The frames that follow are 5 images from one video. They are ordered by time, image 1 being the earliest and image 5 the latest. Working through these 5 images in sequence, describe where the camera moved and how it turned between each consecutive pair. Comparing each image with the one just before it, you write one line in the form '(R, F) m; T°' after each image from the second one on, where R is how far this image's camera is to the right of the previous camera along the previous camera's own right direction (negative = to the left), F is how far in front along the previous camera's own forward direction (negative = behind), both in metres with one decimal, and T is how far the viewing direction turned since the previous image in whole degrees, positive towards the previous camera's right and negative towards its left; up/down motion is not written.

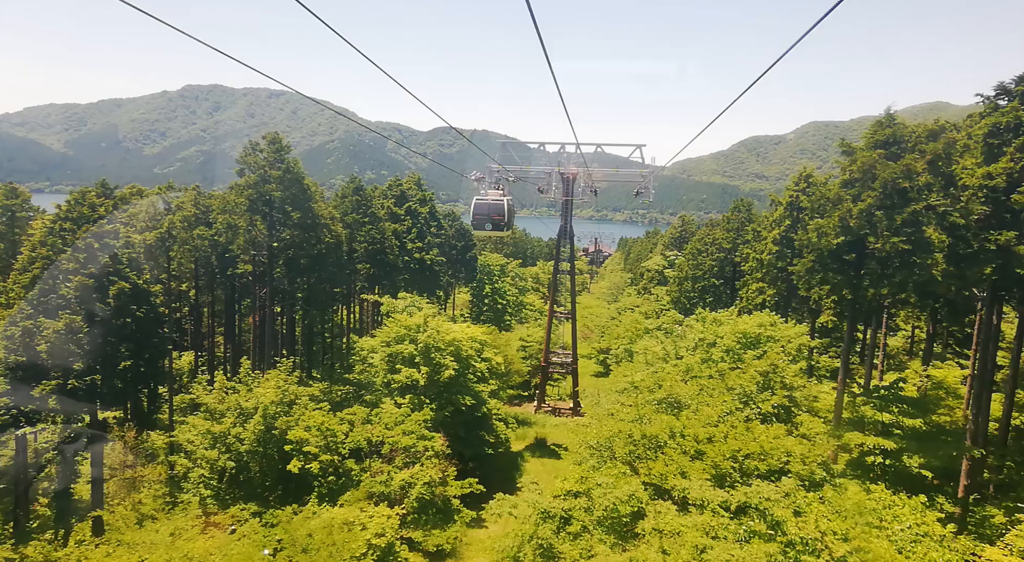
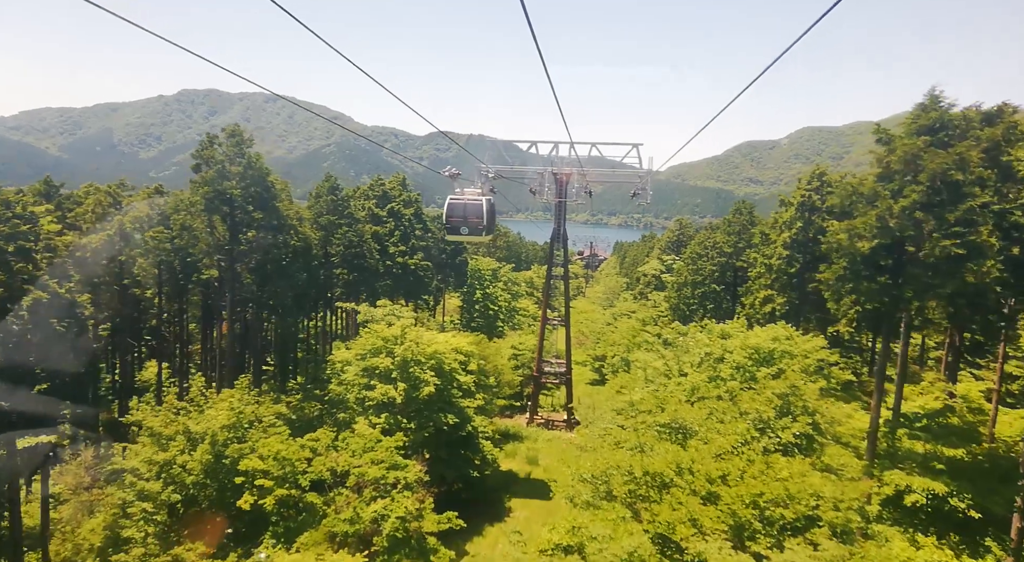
(+0.4, +2.6) m; 0°
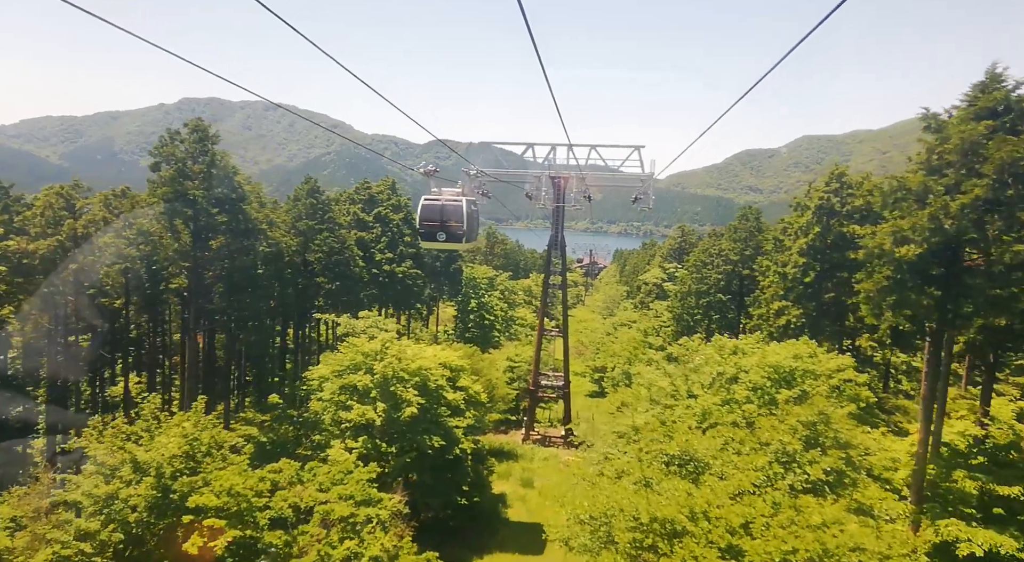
(+0.3, +2.3) m; 0°
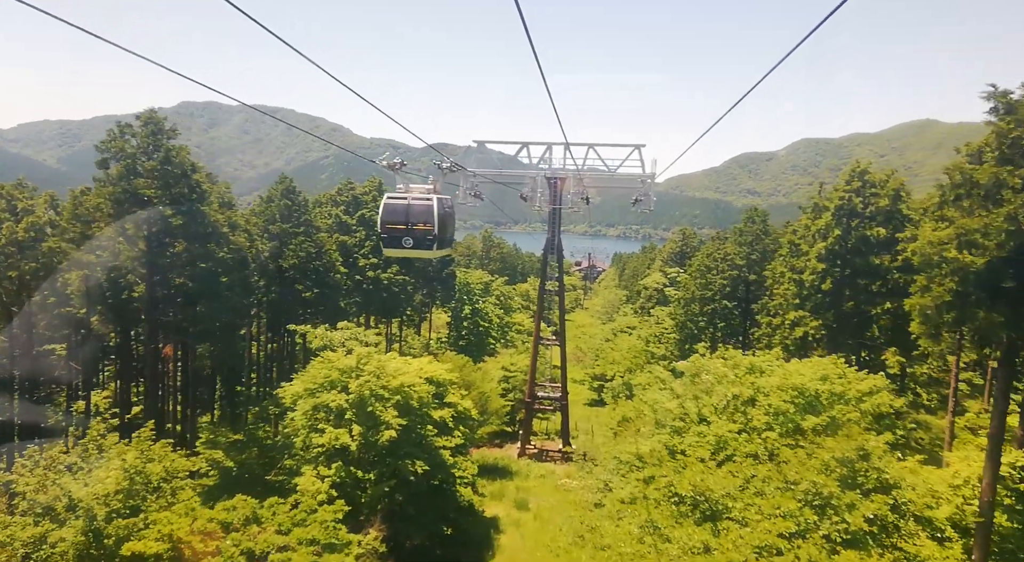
(+0.3, +2.3) m; 0°
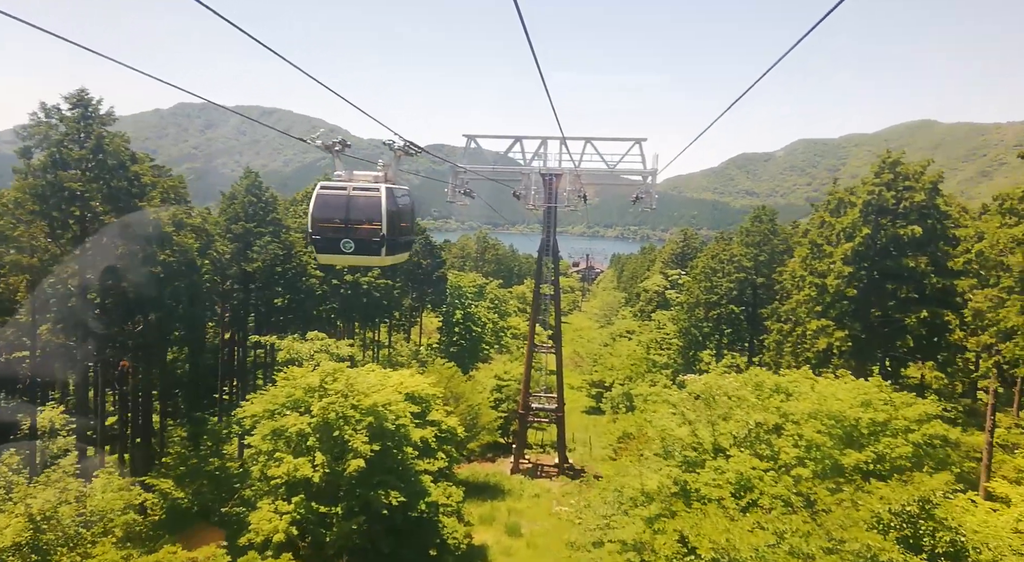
(+0.3, +2.7) m; 0°
